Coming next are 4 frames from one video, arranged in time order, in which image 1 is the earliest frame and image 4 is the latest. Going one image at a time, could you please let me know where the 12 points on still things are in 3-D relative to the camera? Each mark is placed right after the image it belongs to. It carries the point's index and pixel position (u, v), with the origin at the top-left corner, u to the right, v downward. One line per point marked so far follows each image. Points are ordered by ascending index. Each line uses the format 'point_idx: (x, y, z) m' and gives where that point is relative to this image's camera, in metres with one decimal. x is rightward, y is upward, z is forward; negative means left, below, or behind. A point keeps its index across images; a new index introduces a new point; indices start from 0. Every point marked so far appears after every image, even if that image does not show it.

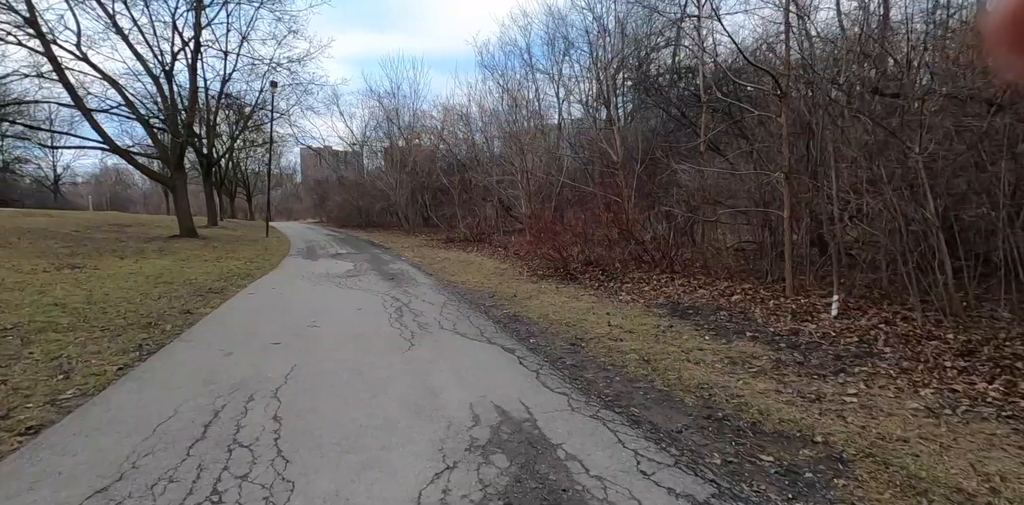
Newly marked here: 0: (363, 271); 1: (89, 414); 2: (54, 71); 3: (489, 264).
0: (-3.4, -0.4, +11.6) m
1: (-2.8, -1.1, +3.3) m
2: (-15.6, +6.2, +17.2) m
3: (-0.6, -0.3, +13.7) m
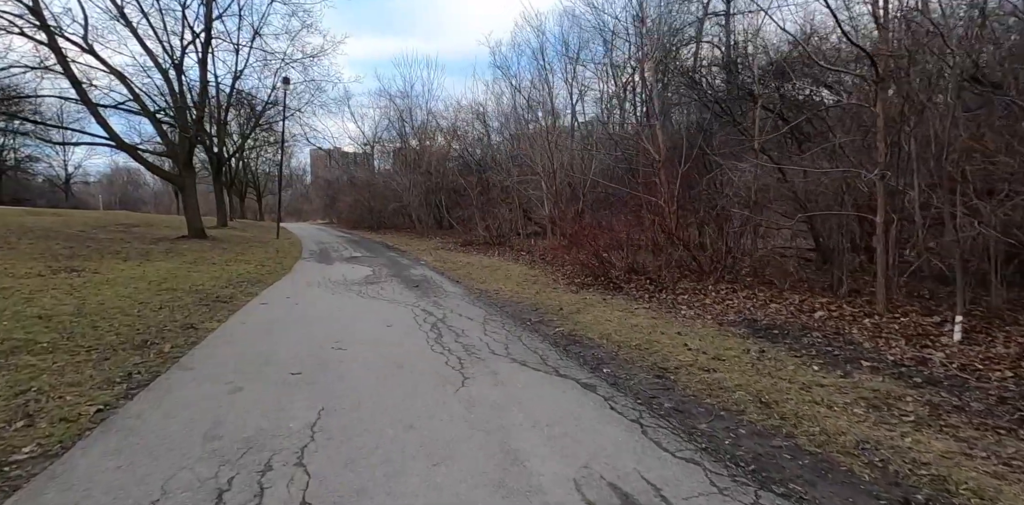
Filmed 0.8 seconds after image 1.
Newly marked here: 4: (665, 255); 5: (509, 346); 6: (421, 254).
0: (-2.7, -0.5, +10.6) m
1: (-2.2, -1.1, +2.3) m
2: (-14.8, +6.1, +16.5) m
3: (+0.1, -0.4, +12.7) m
4: (+3.1, -0.1, +10.3) m
5: (0.0, -0.9, +5.1) m
6: (-3.1, 0.0, +17.4) m
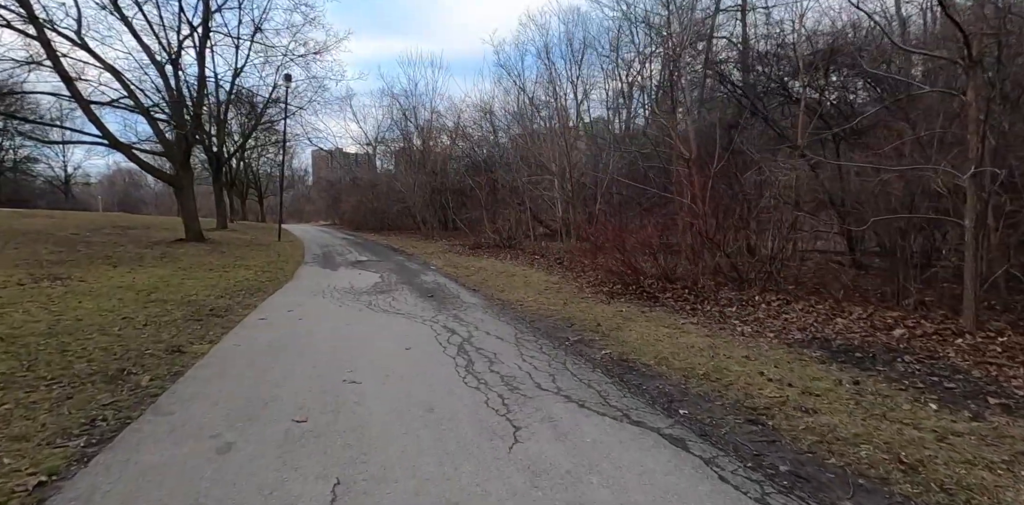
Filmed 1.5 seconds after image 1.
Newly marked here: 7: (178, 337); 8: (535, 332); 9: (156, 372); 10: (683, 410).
0: (-2.3, -0.6, +9.8) m
1: (-1.8, -1.2, +1.5) m
2: (-14.3, +6.0, +15.7) m
3: (+0.5, -0.6, +11.8) m
4: (+3.5, -0.2, +9.5) m
5: (+0.4, -1.0, +4.2) m
6: (-2.7, -0.2, +16.6) m
7: (-3.7, -0.9, +5.6) m
8: (+0.3, -0.9, +5.9) m
9: (-3.0, -1.0, +4.3) m
10: (+1.2, -1.1, +3.7) m
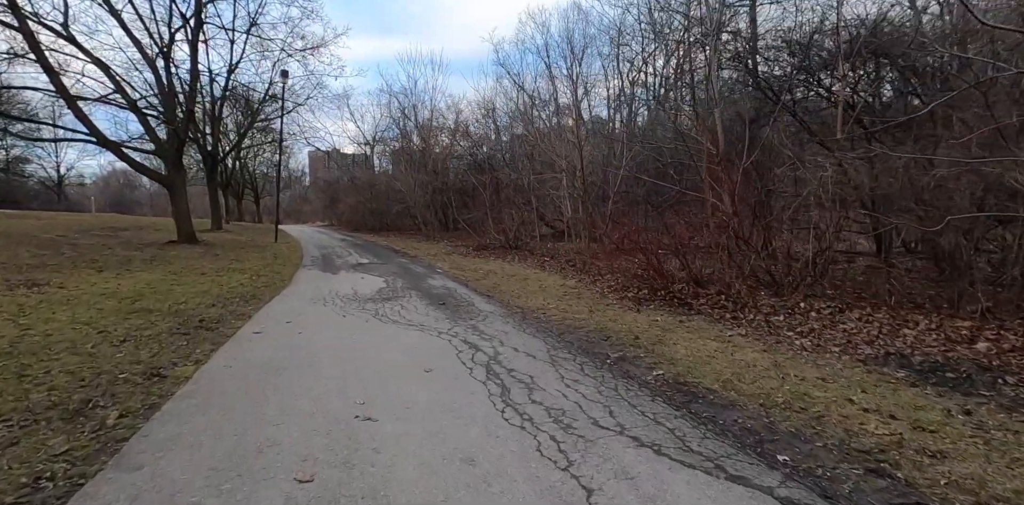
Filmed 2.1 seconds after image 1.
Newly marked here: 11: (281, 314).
0: (-2.0, -0.7, +9.0) m
1: (-1.4, -1.3, +0.8) m
2: (-14.1, +5.9, +14.9) m
3: (+0.8, -0.6, +11.1) m
4: (+3.8, -0.2, +8.8) m
5: (+0.7, -1.1, +3.5) m
6: (-2.5, -0.2, +15.9) m
7: (-3.4, -1.0, +4.9) m
8: (+0.6, -1.0, +5.2) m
9: (-2.7, -1.1, +3.6) m
10: (+1.6, -1.2, +2.9) m
11: (-3.1, -0.9, +6.9) m
